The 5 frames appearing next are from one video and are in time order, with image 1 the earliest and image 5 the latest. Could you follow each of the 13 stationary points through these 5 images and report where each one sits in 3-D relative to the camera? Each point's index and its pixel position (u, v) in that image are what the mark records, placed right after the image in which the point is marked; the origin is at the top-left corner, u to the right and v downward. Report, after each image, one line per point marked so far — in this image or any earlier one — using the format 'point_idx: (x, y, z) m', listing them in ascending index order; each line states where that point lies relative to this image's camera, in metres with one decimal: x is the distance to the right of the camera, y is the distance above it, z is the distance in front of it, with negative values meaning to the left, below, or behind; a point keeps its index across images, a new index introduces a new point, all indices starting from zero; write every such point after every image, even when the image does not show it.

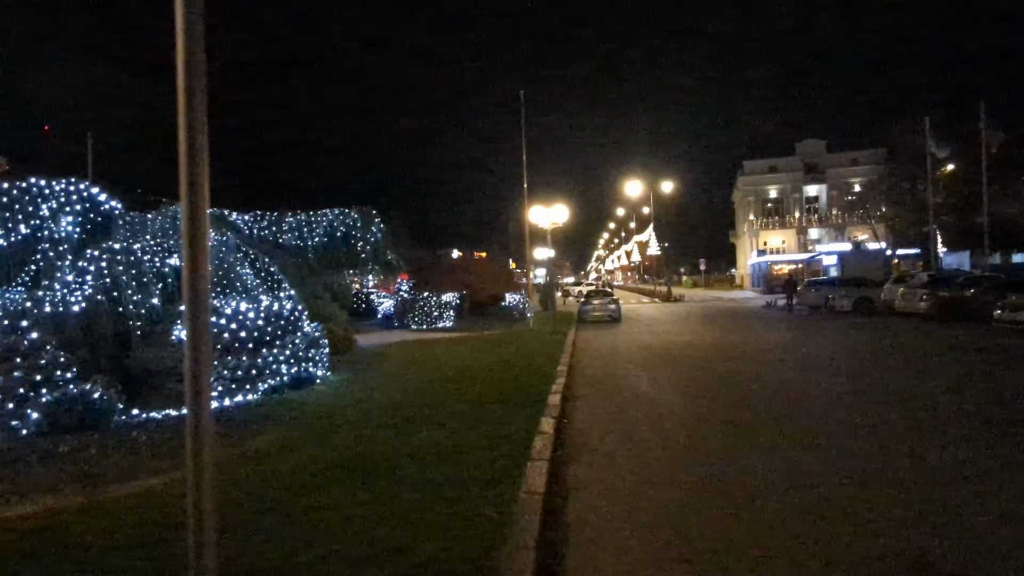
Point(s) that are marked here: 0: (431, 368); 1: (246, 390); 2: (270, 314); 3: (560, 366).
0: (-2.4, -2.3, +19.1) m
1: (-5.6, -2.2, +13.7) m
2: (-5.6, -0.6, +15.0) m
3: (+1.4, -2.3, +19.7) m
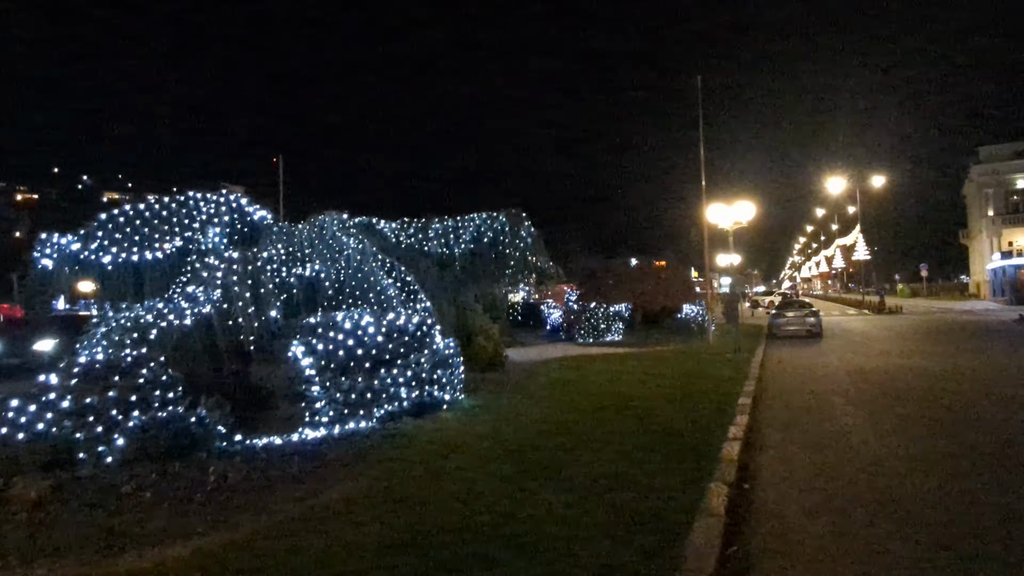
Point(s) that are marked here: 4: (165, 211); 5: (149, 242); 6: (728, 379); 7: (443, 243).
0: (+1.8, -2.6, +16.3) m
1: (-2.8, -2.4, +12.0) m
2: (-2.4, -0.8, +13.3) m
3: (+5.6, -2.6, +15.8) m
4: (-9.1, +2.0, +17.0) m
5: (-9.3, +1.2, +16.8) m
6: (+6.0, -2.6, +18.0) m
7: (-2.1, +1.4, +20.2) m
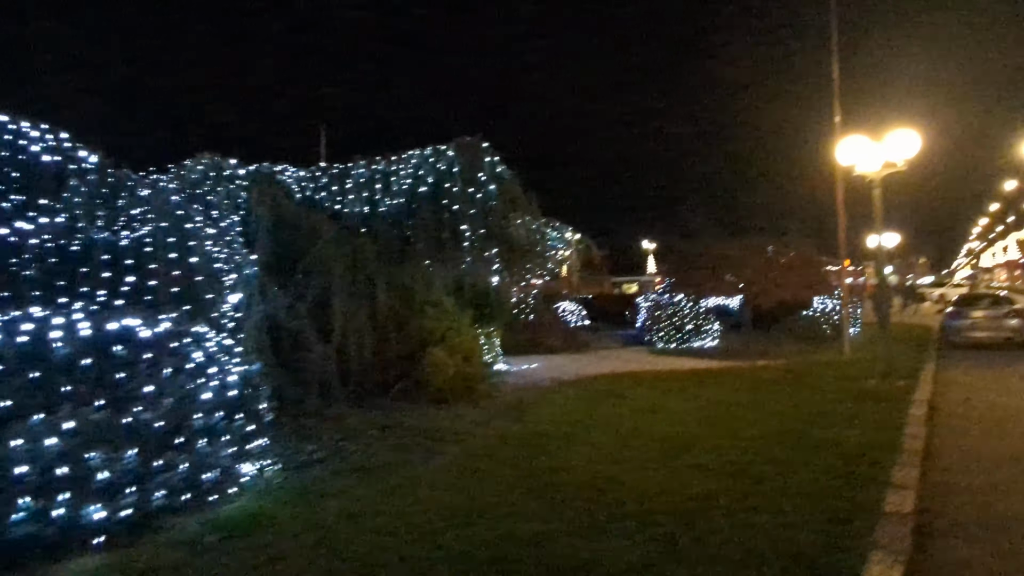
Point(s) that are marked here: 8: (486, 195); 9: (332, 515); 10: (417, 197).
0: (+0.2, -2.3, +7.9) m
1: (-5.2, -2.1, +4.7) m
2: (-4.5, -0.6, +5.8) m
3: (+3.8, -2.3, +6.7) m
4: (-10.3, +2.3, +10.7) m
5: (-10.6, +1.5, +10.6) m
6: (+4.6, -2.3, +8.8) m
7: (-2.8, +1.7, +12.5) m
8: (-0.3, +1.9, +13.3) m
9: (-1.8, -2.3, +6.7) m
10: (-1.7, +1.8, +12.7) m
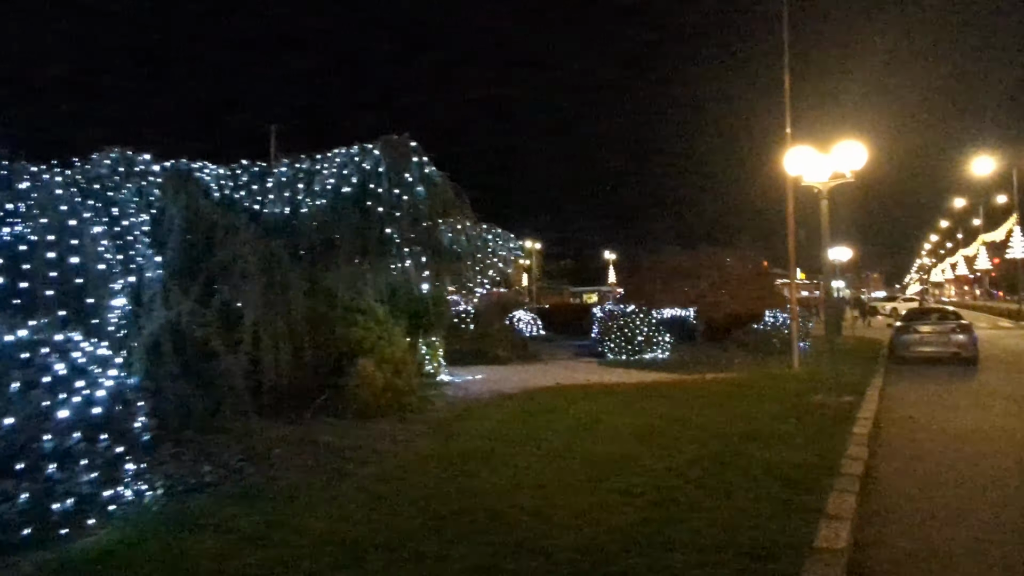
0: (-0.9, -2.4, +7.2) m
1: (-6.0, -2.1, +3.6) m
2: (-5.4, -0.6, +4.8) m
3: (+2.9, -2.4, +6.2) m
4: (-11.4, +2.4, +9.5) m
5: (-11.7, +1.6, +9.4) m
6: (+3.6, -2.4, +8.3) m
7: (-4.0, +1.6, +11.7) m
8: (-1.5, +1.7, +12.6) m
9: (-2.7, -2.4, +5.9) m
10: (-3.0, +1.6, +11.9) m
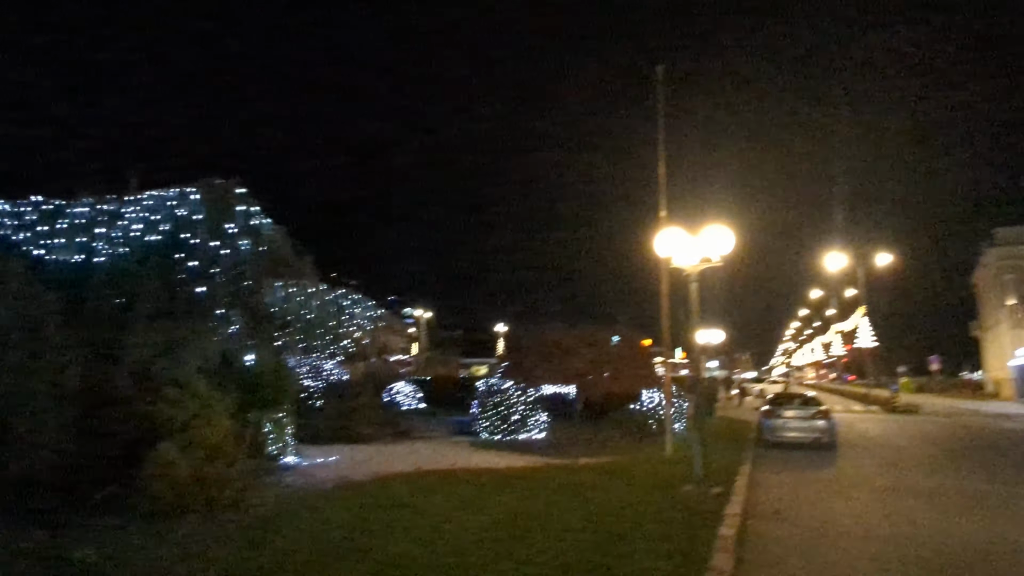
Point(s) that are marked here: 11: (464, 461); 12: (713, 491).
0: (-2.7, -3.1, +5.4) m
1: (-7.2, -2.1, +1.1) m
2: (-6.7, -0.7, +2.5) m
3: (+1.2, -3.2, +4.9) m
4: (-13.2, +2.0, +6.4) m
5: (-13.6, +1.2, +6.2) m
6: (+1.5, -3.4, +7.1) m
7: (-6.4, +0.7, +9.7) m
8: (-4.1, +0.5, +11.0) m
9: (-4.3, -2.8, +3.8) m
10: (-5.4, +0.6, +10.1) m
11: (-1.4, -4.9, +18.6) m
12: (+4.4, -4.5, +14.3) m
